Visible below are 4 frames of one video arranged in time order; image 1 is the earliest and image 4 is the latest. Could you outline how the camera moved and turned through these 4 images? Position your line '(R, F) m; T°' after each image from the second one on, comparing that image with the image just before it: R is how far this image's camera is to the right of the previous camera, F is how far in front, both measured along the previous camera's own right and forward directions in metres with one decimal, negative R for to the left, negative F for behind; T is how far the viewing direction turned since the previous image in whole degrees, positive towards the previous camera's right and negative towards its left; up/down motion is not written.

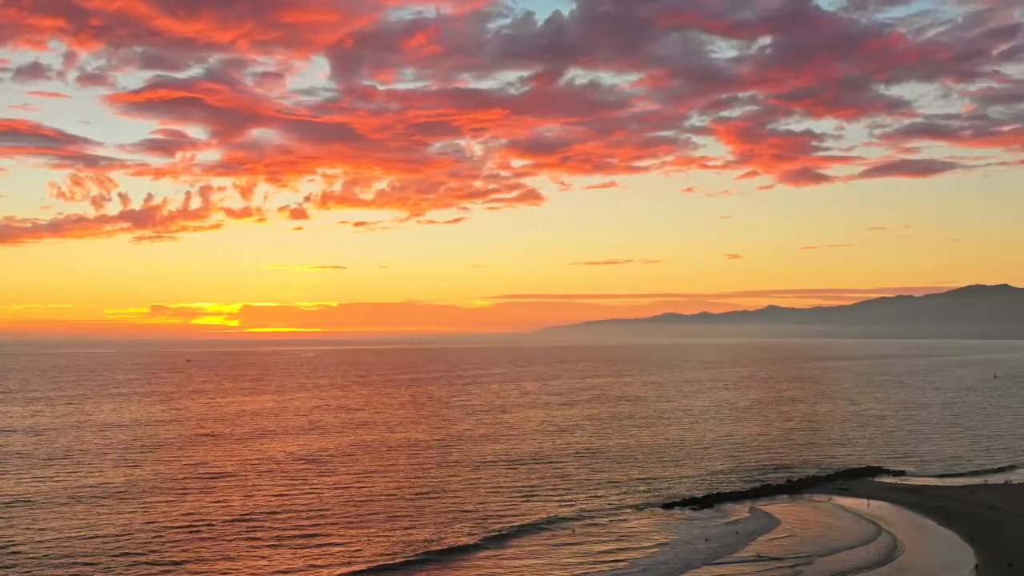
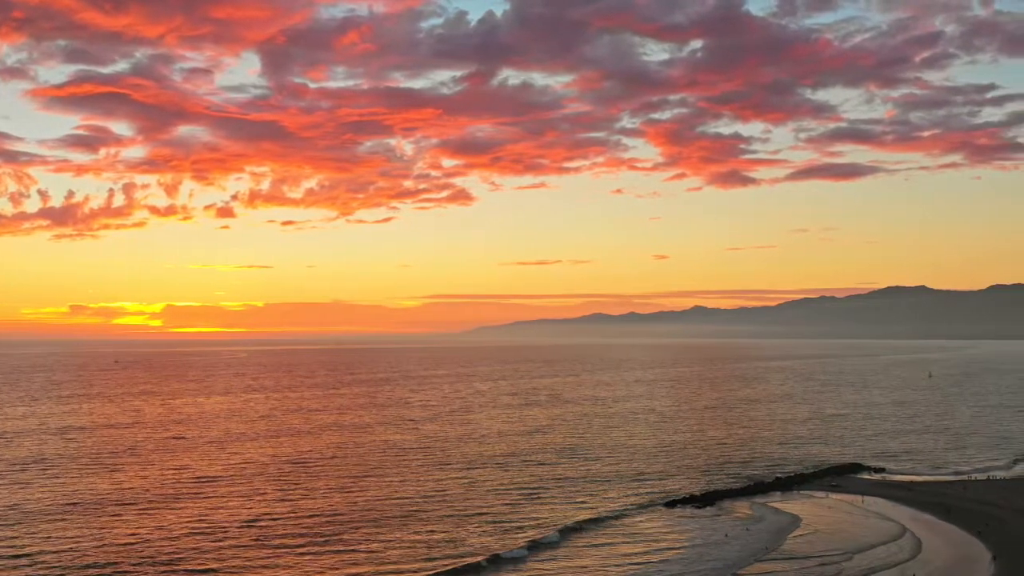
(-1.6, +0.4) m; +3°
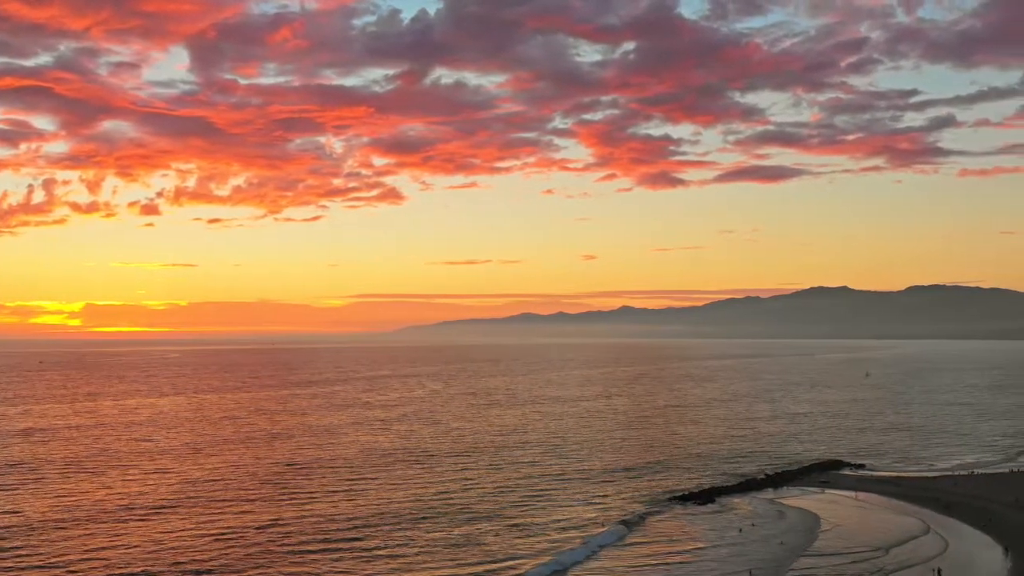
(-1.7, +0.2) m; +3°
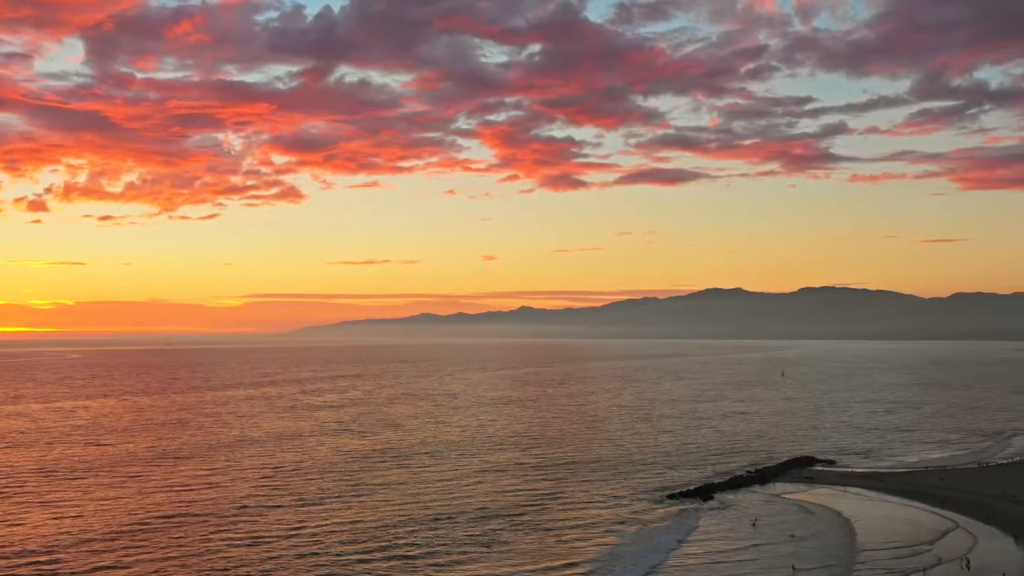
(-2.5, +0.2) m; +4°
